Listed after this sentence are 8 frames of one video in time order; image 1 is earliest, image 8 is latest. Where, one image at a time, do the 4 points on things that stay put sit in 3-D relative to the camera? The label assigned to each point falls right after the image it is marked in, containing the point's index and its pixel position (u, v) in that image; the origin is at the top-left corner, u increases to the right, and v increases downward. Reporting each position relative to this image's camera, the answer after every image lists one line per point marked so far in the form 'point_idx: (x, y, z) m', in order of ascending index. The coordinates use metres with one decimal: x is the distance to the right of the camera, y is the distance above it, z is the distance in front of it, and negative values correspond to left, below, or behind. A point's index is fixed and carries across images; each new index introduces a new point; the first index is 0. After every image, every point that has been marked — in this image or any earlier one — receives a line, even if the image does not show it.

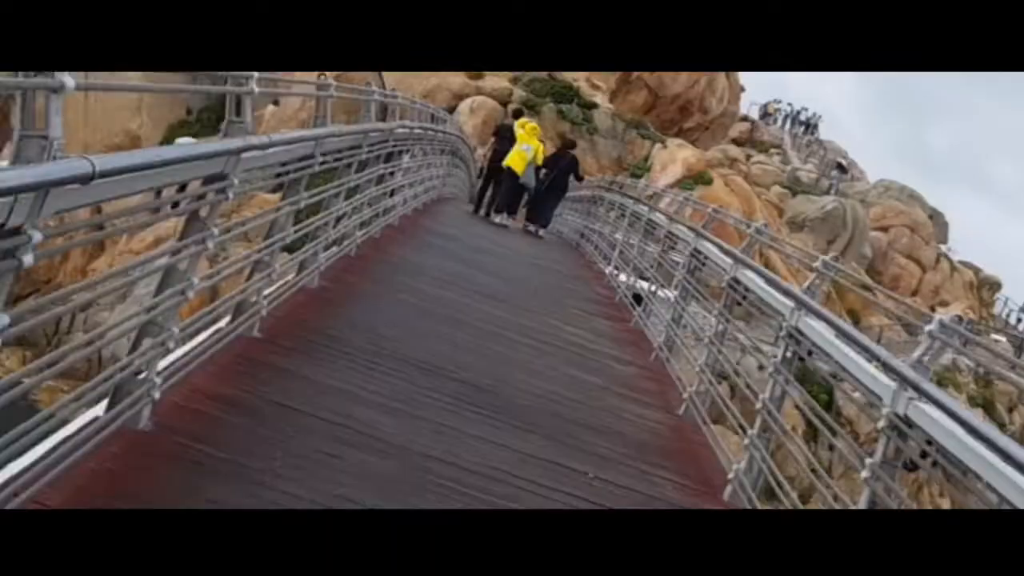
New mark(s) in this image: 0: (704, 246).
0: (+1.3, +0.3, +6.4) m
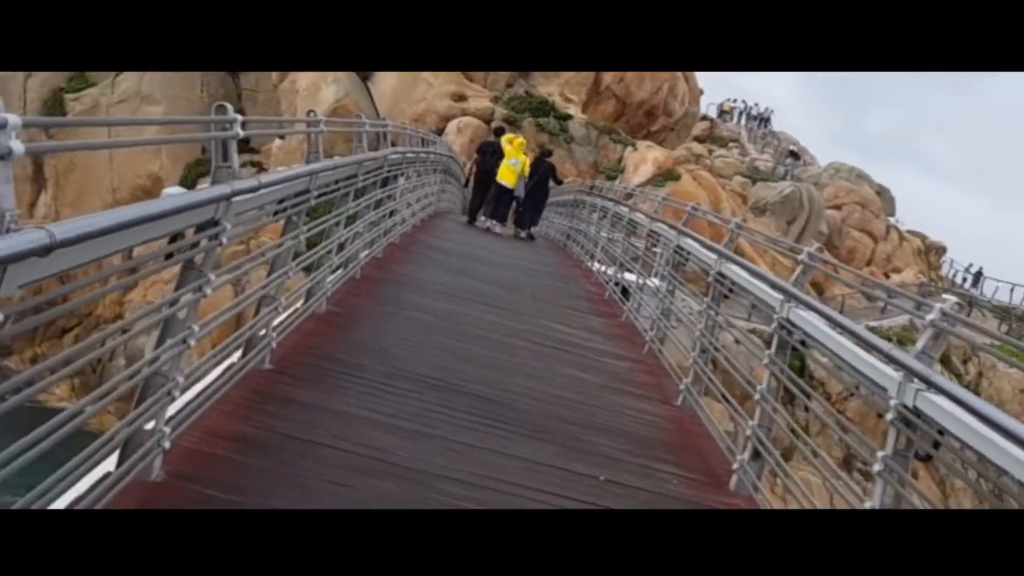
0: (+1.3, +0.4, +6.6) m
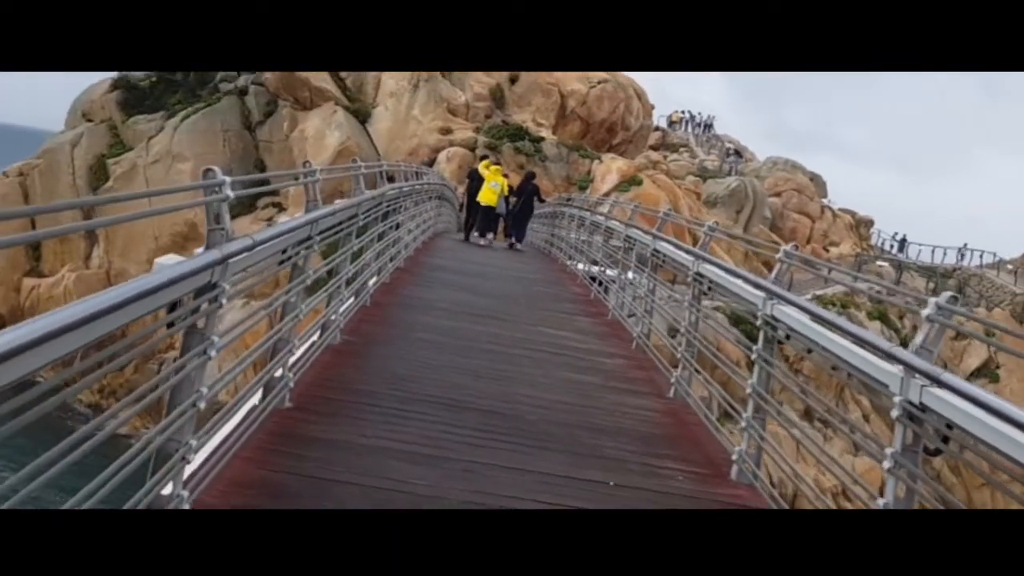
0: (+1.3, +0.4, +7.1) m
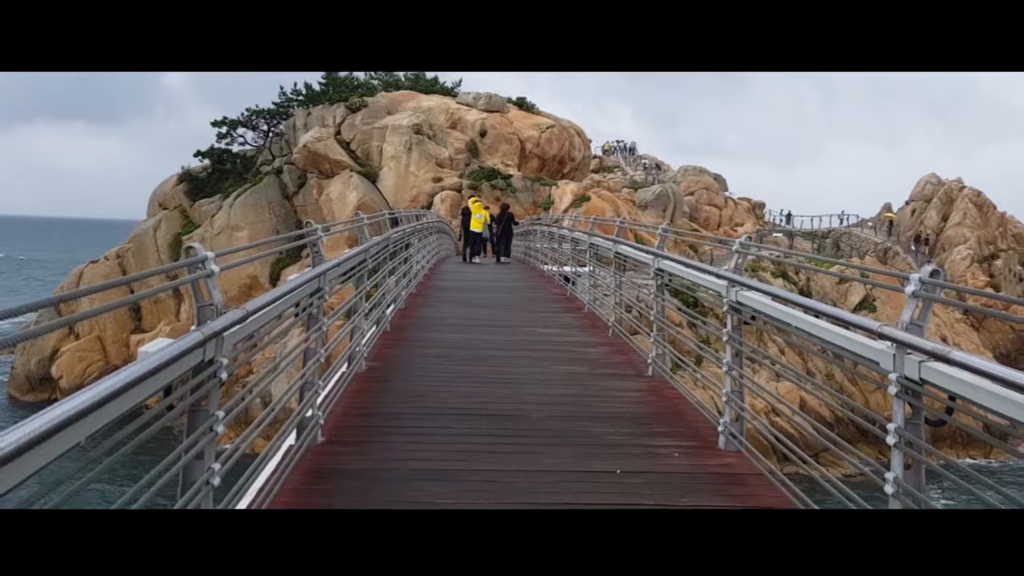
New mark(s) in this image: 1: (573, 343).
0: (+1.2, +0.4, +8.2) m
1: (+0.6, -0.6, +8.8) m
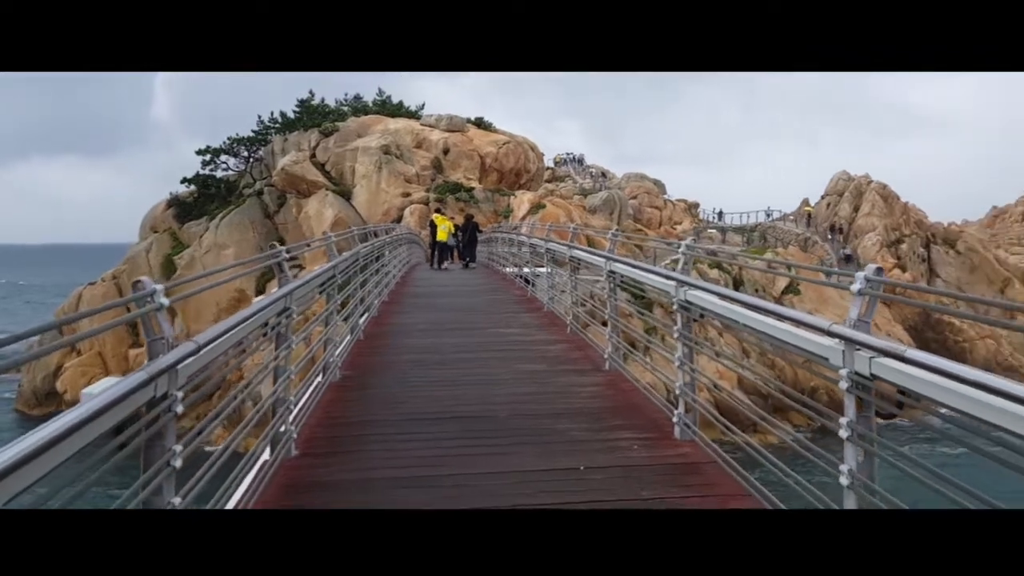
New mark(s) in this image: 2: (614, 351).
0: (+0.8, +0.3, +8.7) m
1: (+0.3, -0.7, +9.3) m
2: (+1.0, -0.7, +8.1) m
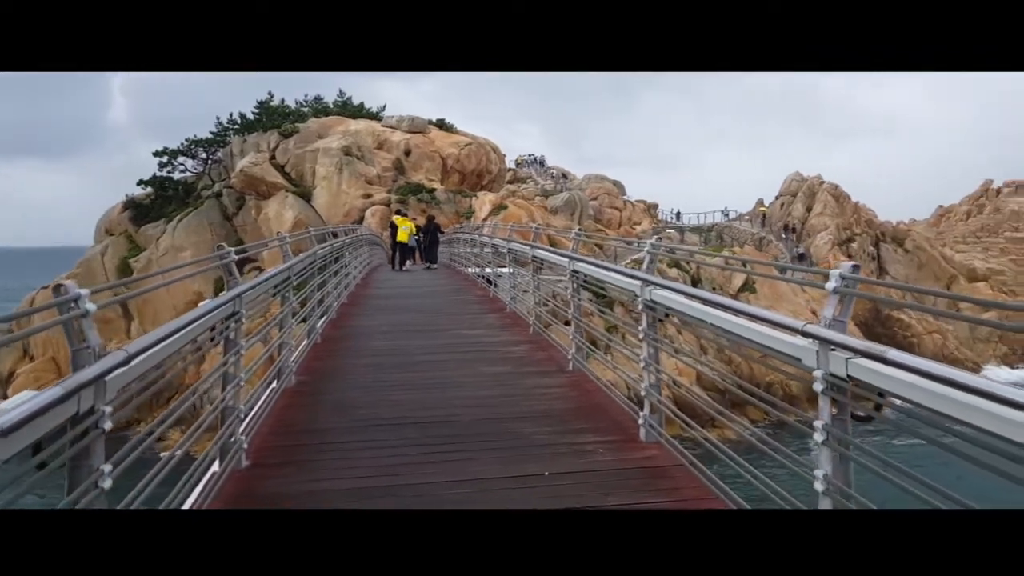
0: (+0.3, +0.3, +8.8) m
1: (-0.2, -0.7, +9.3) m
2: (+0.7, -0.6, +8.2) m
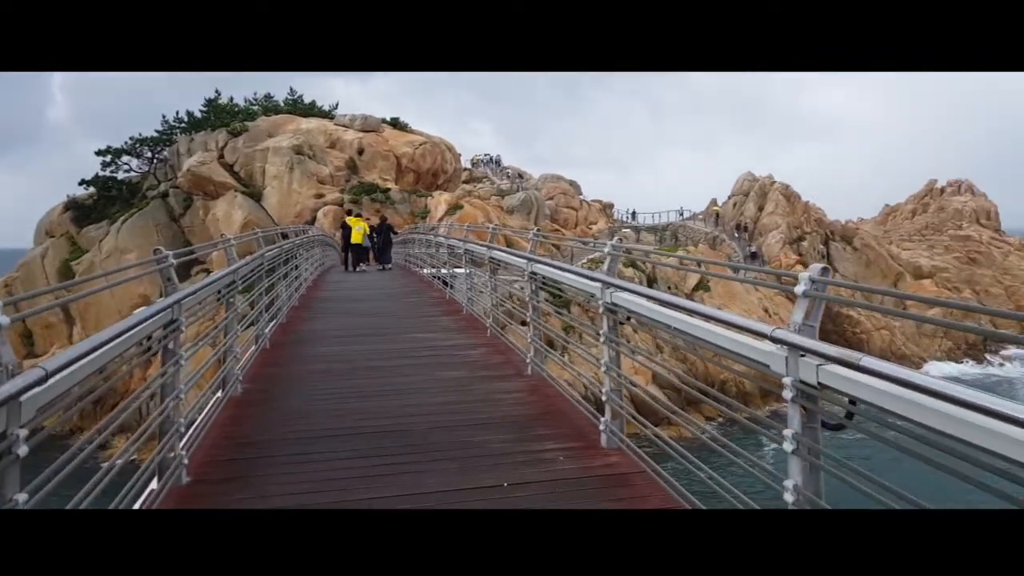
0: (-0.2, +0.3, +8.7) m
1: (-0.7, -0.7, +9.3) m
2: (+0.2, -0.6, +8.2) m
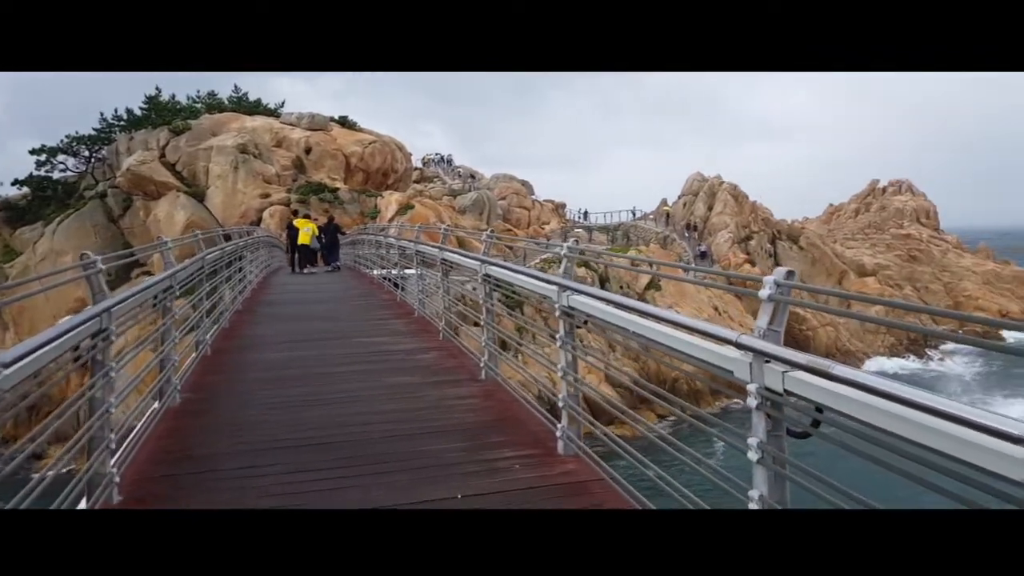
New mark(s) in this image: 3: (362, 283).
0: (-0.7, +0.3, +8.7) m
1: (-1.3, -0.7, +9.2) m
2: (-0.3, -0.7, +8.1) m
3: (-2.7, 0.0, +14.4) m
